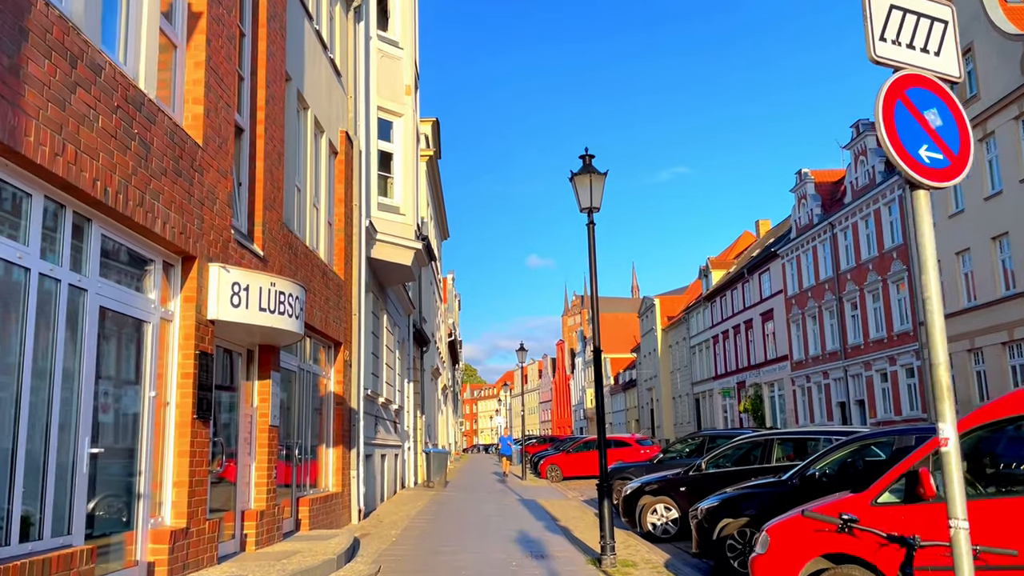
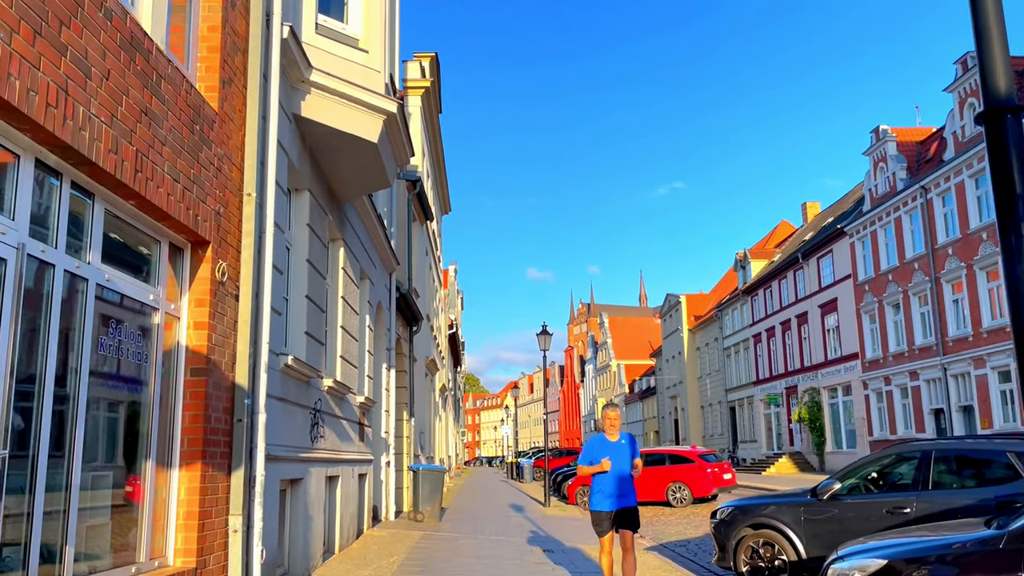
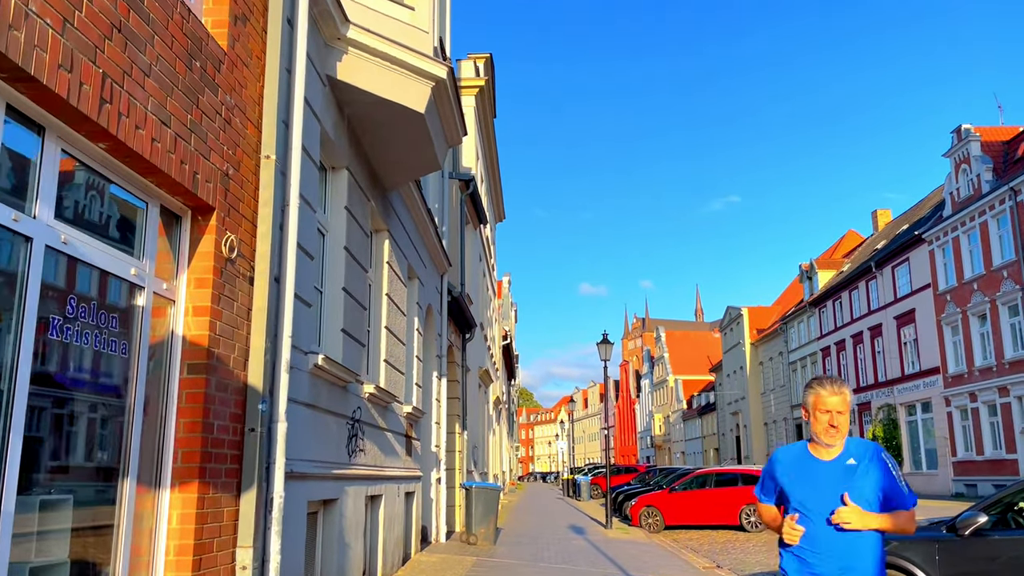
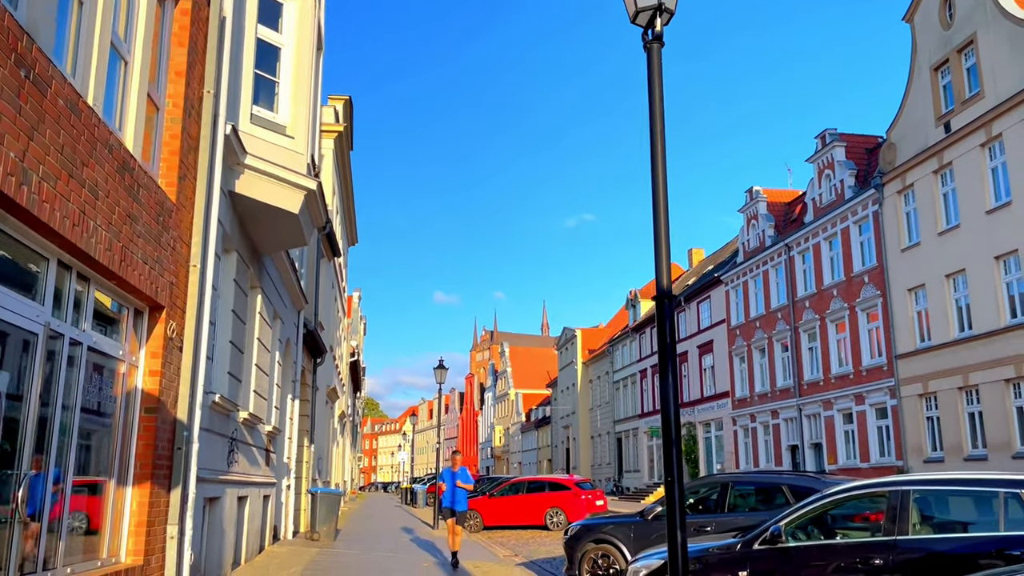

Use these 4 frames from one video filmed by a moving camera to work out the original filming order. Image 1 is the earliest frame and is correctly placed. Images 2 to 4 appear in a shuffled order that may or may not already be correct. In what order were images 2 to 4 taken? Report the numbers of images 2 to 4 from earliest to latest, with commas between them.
4, 2, 3
